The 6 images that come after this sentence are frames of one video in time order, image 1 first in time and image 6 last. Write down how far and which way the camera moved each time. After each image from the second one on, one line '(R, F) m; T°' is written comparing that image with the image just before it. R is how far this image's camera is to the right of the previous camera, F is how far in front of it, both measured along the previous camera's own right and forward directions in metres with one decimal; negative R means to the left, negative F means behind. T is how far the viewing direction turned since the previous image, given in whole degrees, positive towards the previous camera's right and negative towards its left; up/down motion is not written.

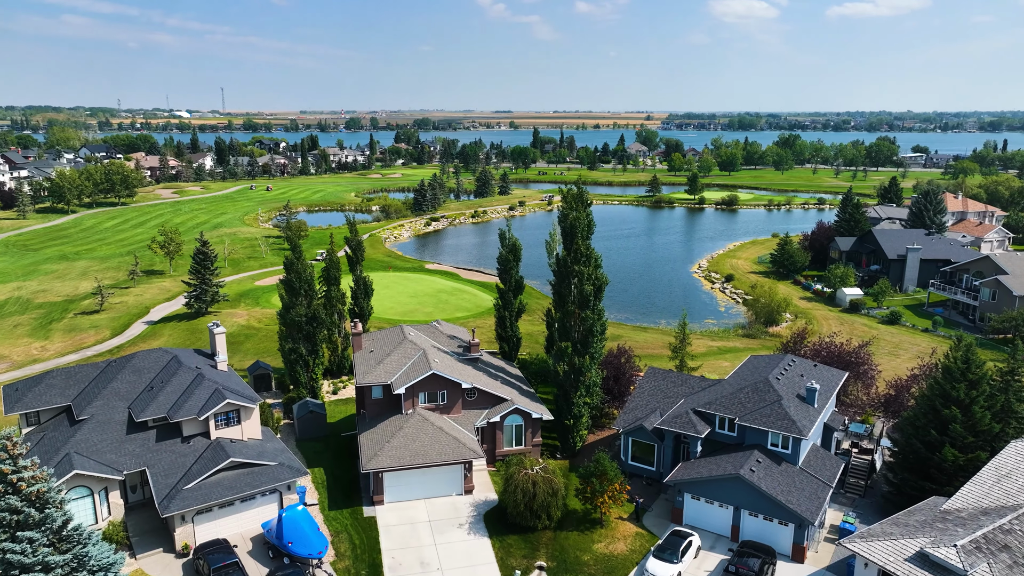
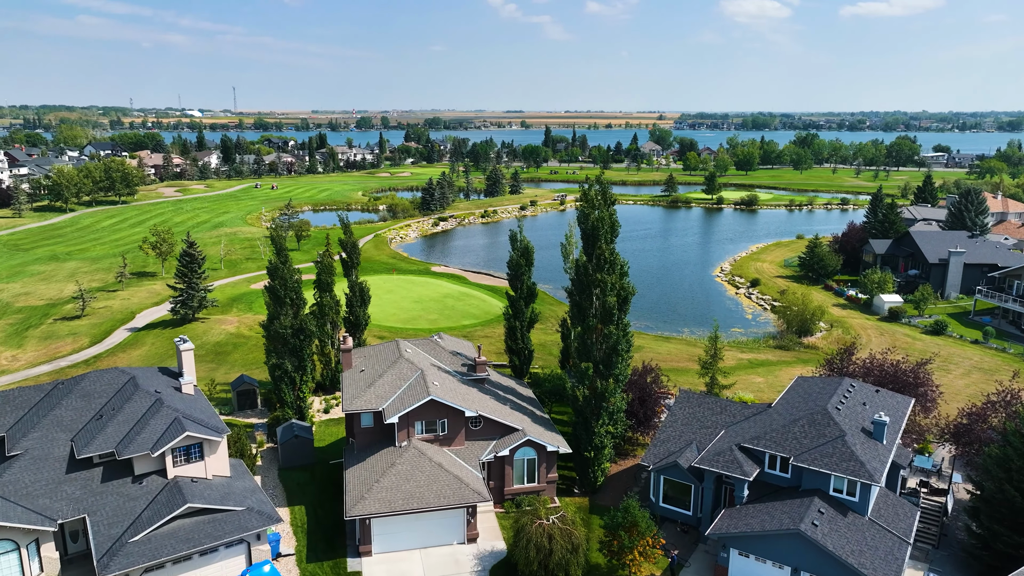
(-0.1, +4.8) m; -1°
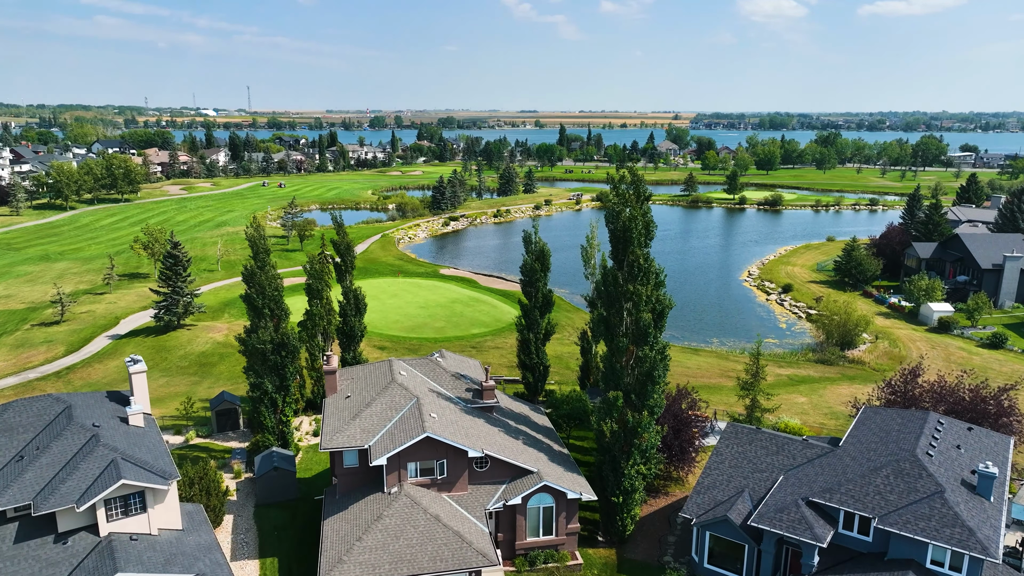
(0.0, +5.0) m; -1°
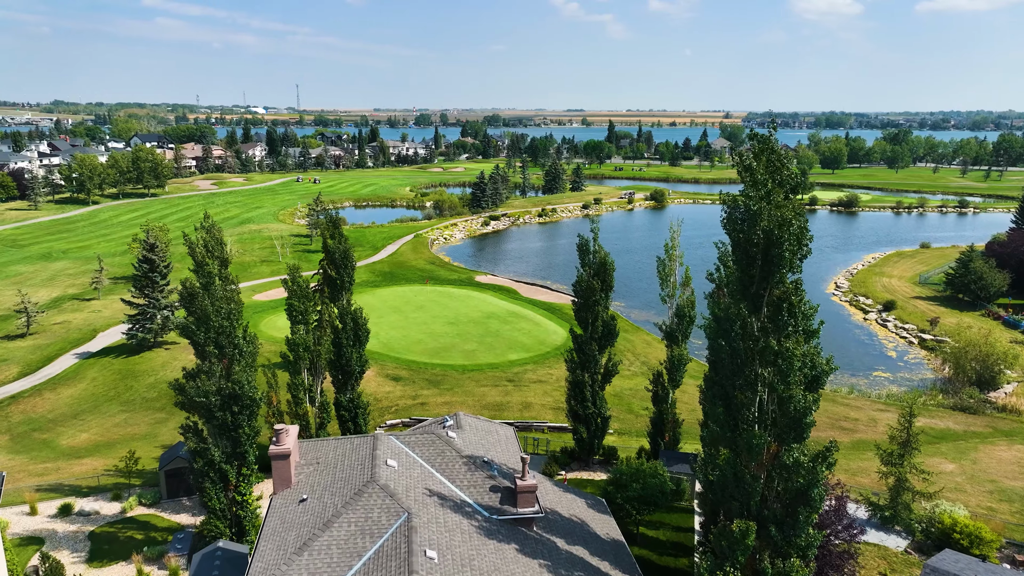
(-0.3, +10.2) m; -3°
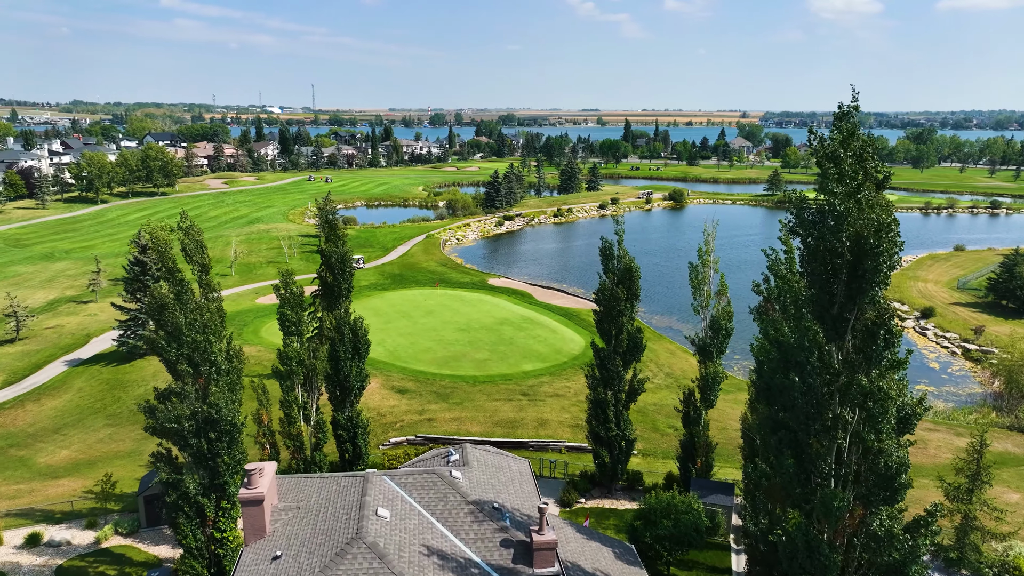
(0.0, +2.9) m; -1°
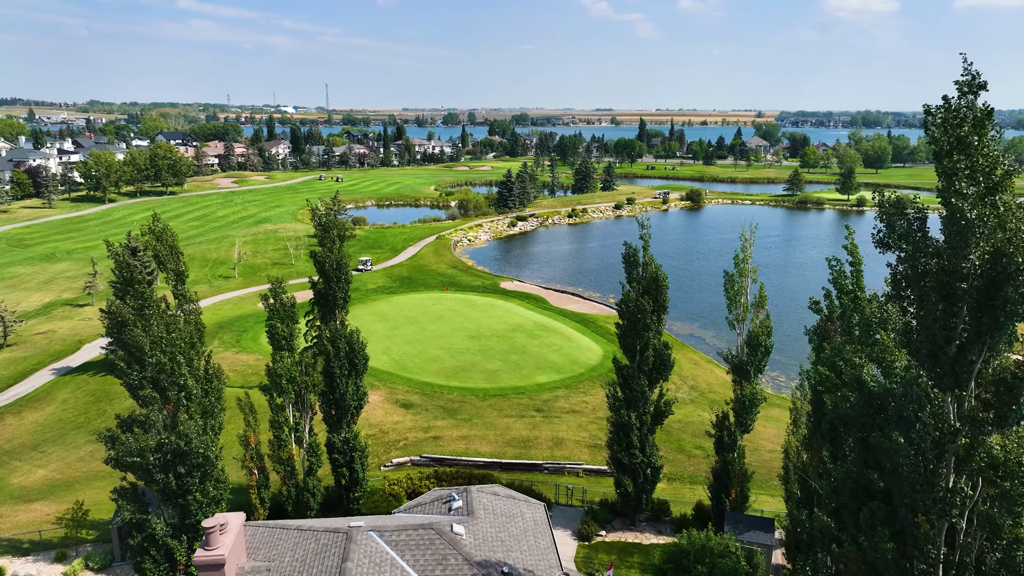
(0.0, +2.7) m; -1°
